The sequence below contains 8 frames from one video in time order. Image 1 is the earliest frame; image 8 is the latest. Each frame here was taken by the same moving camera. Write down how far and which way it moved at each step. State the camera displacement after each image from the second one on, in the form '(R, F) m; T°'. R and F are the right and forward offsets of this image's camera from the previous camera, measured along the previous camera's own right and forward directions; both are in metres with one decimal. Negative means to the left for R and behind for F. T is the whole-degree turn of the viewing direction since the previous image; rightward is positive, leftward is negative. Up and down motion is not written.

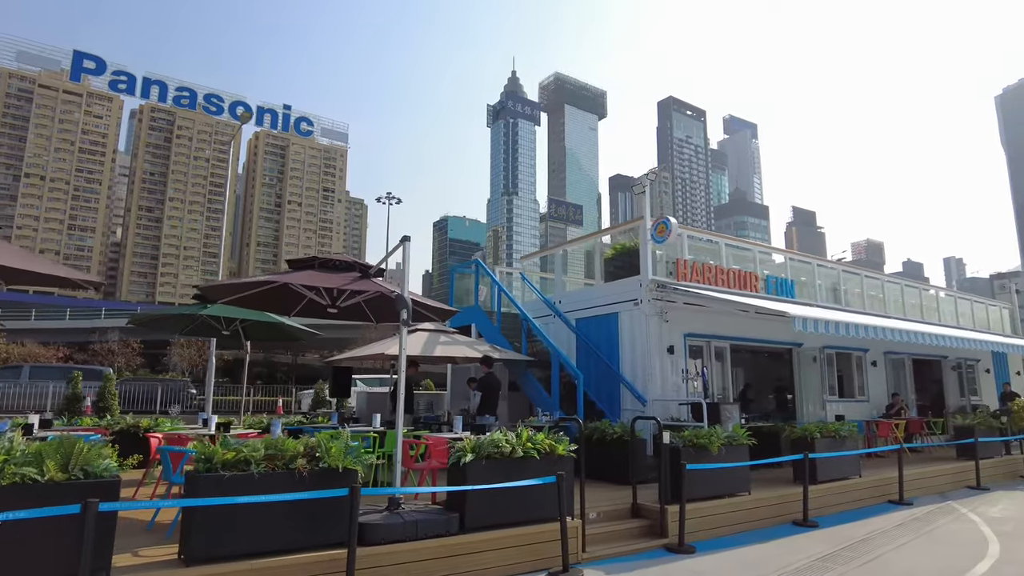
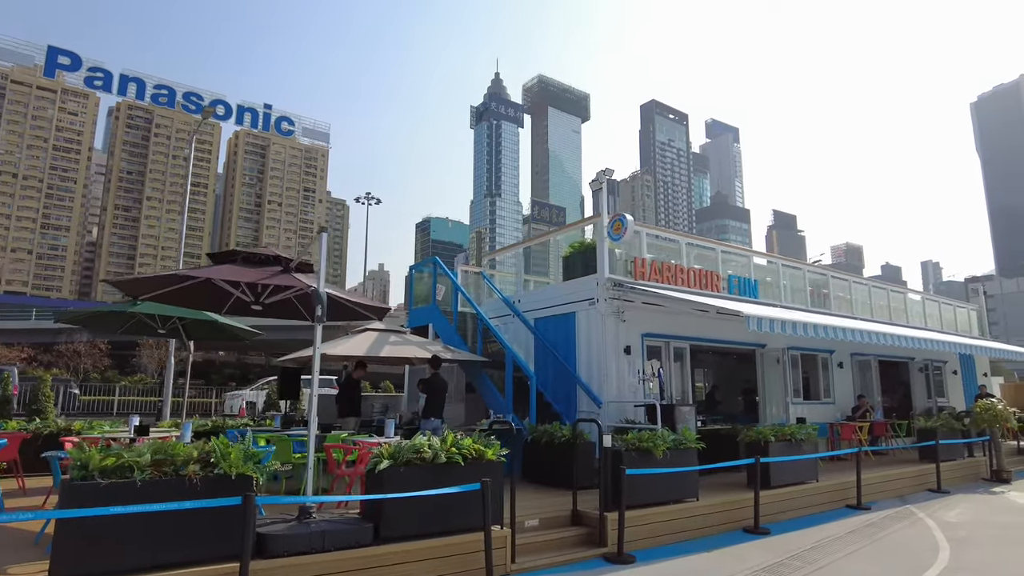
(+0.5, +0.3) m; +1°
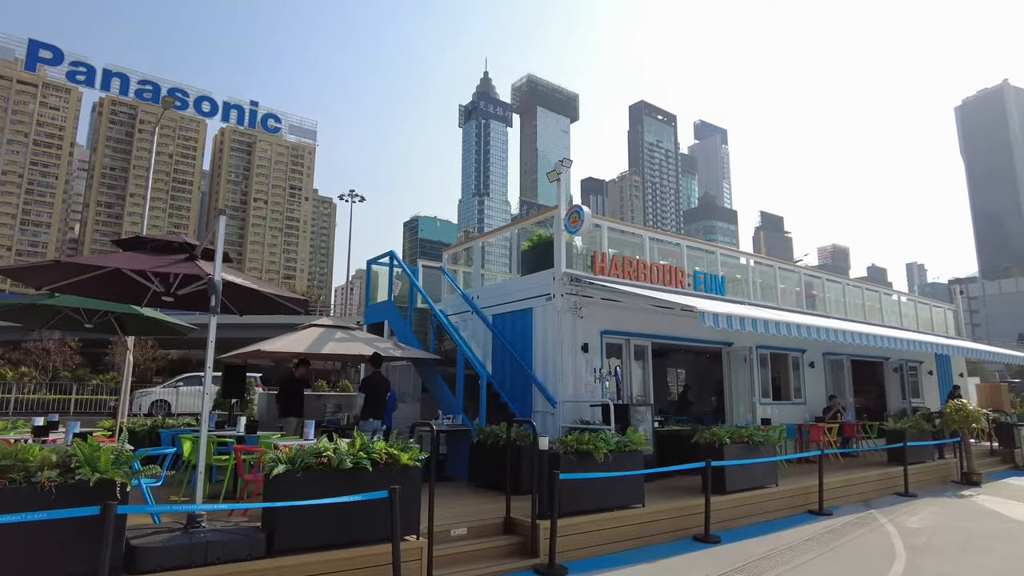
(+0.6, +0.5) m; +1°
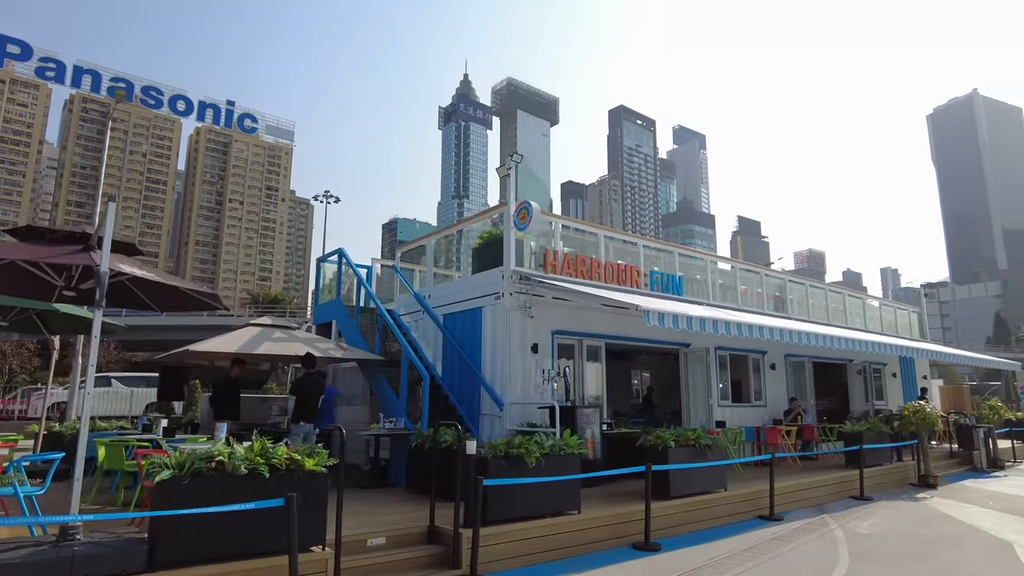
(+0.5, +0.3) m; +2°
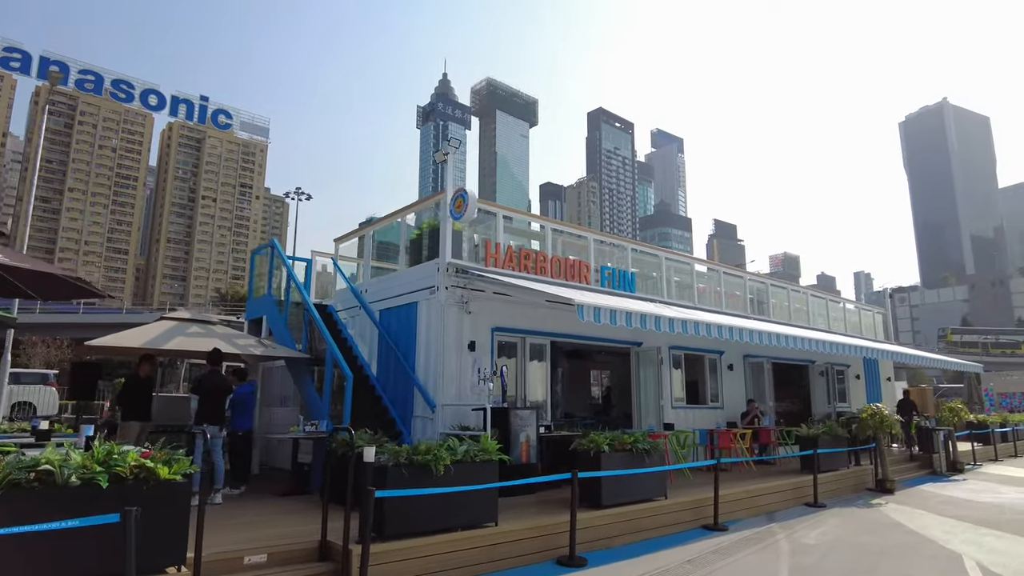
(+0.6, +0.6) m; +2°
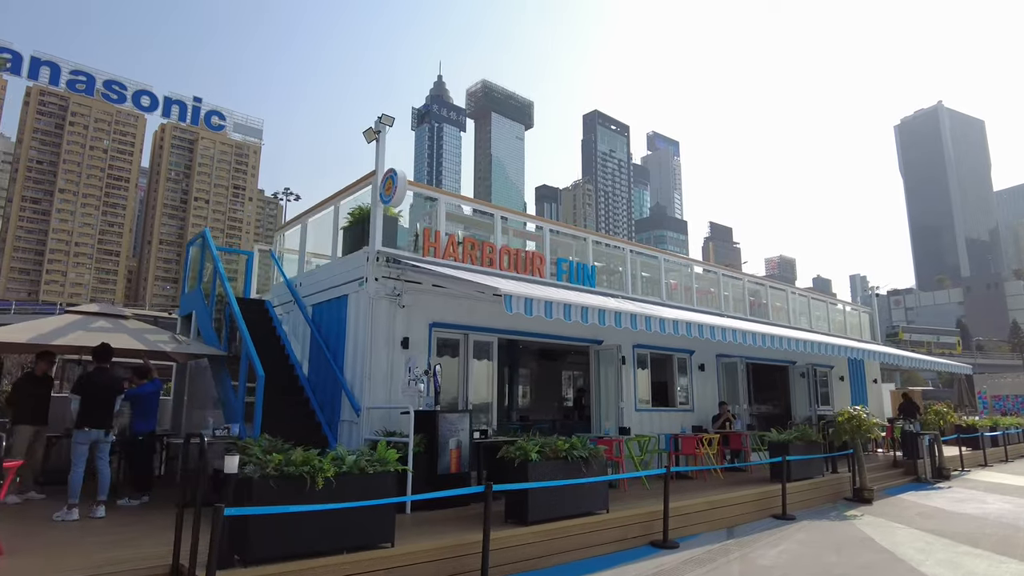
(+0.8, +0.9) m; 0°
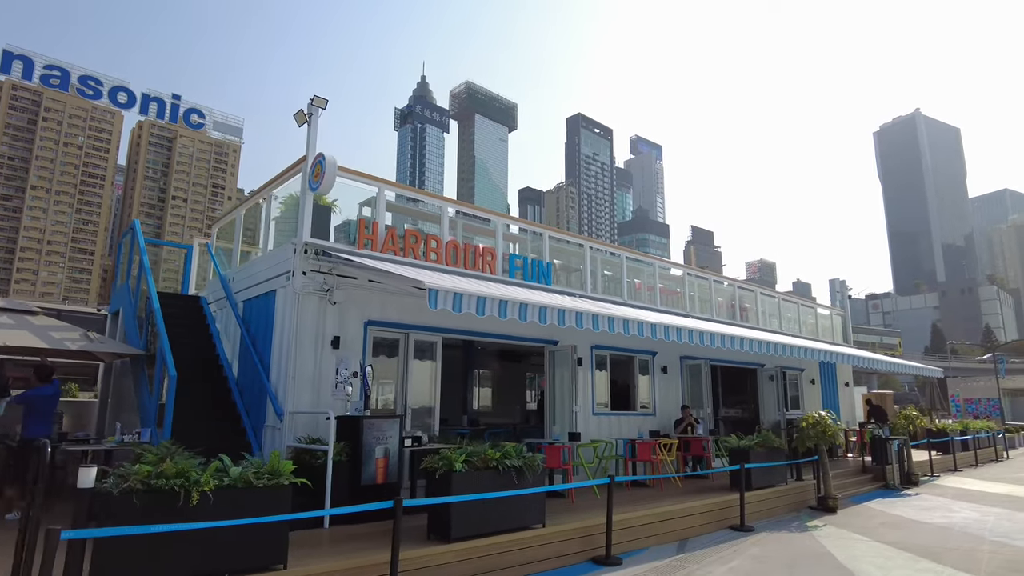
(+0.5, +0.6) m; +1°
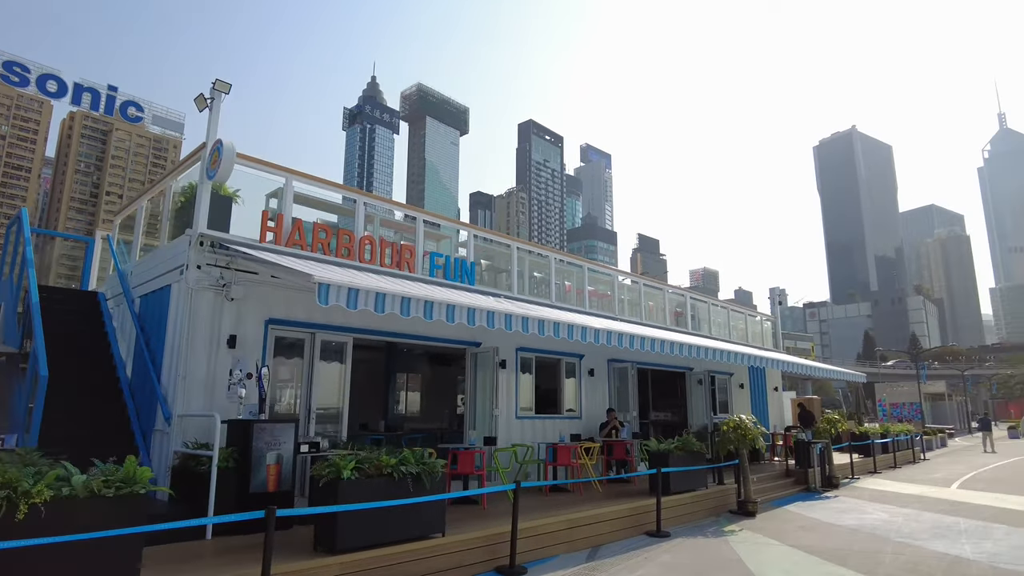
(+0.5, +0.3) m; +4°
